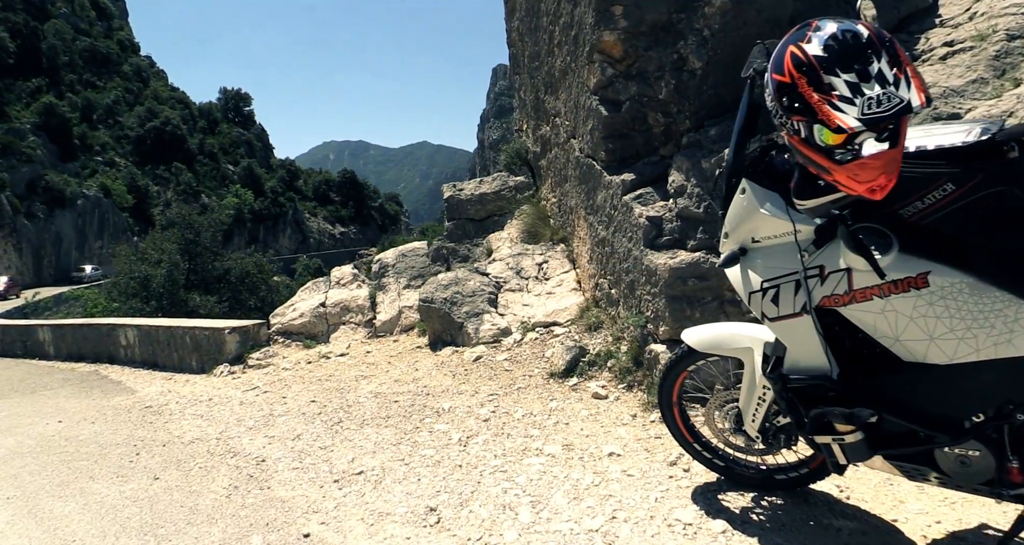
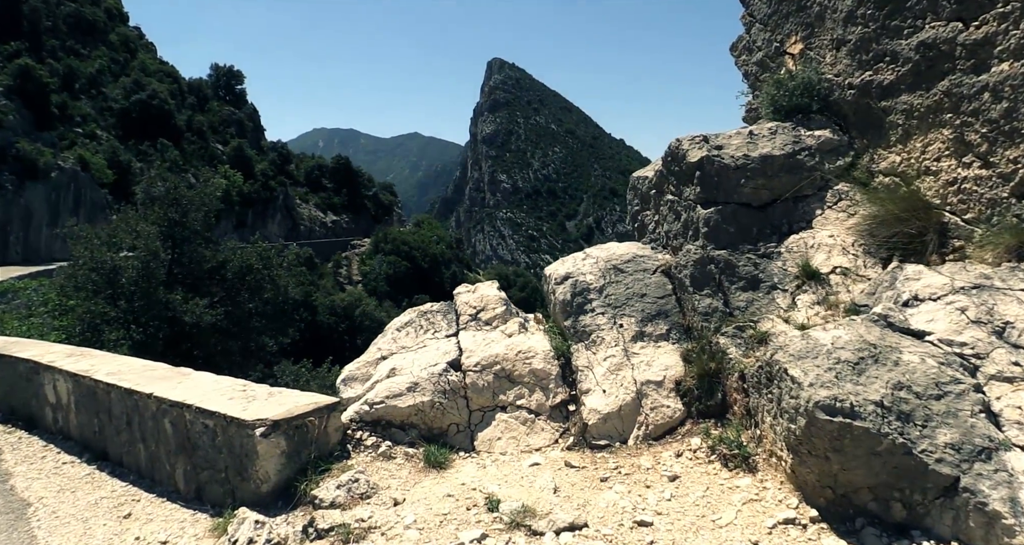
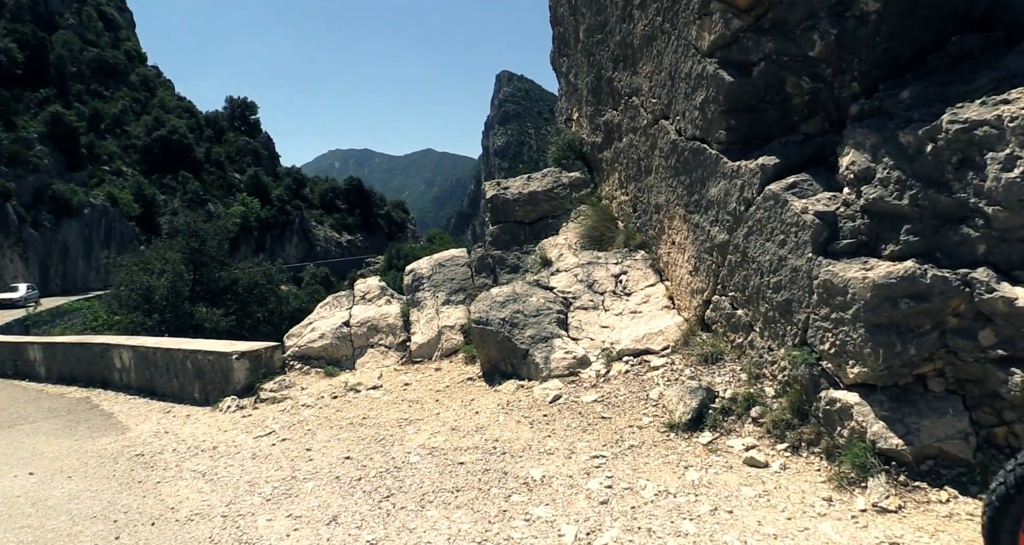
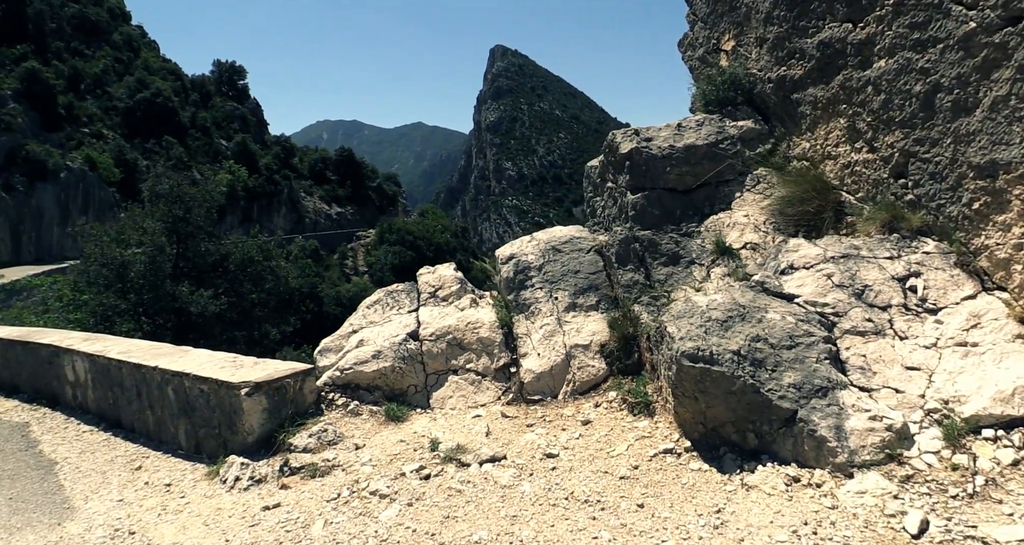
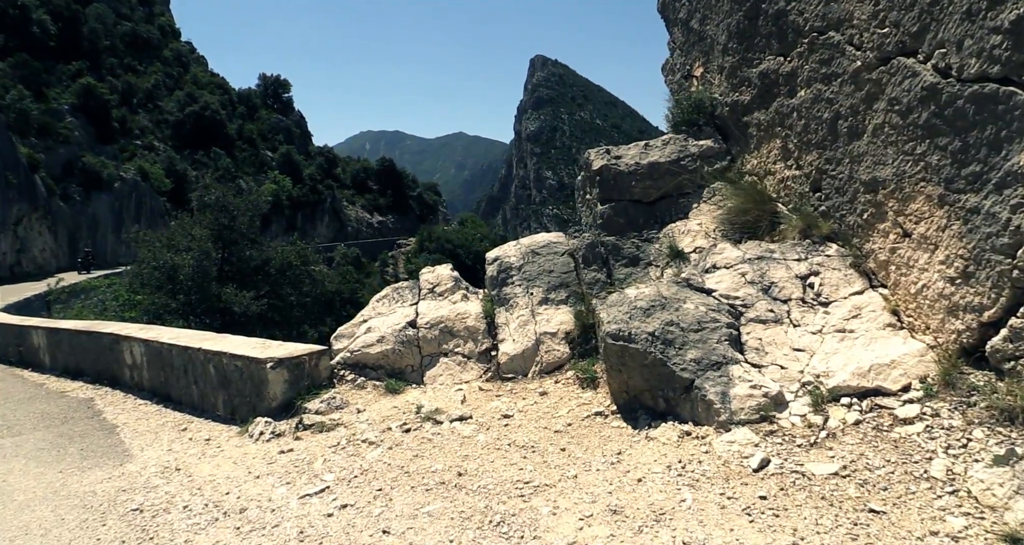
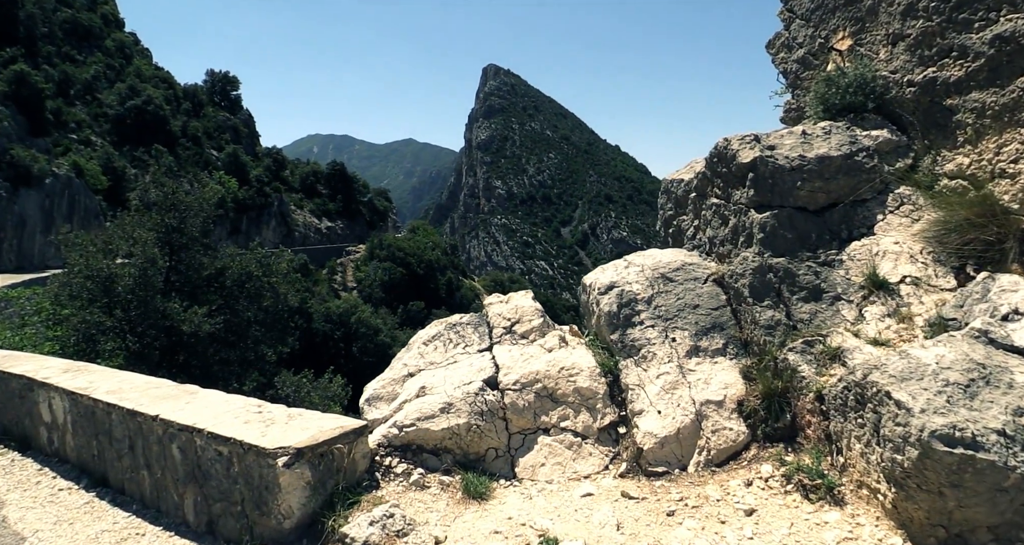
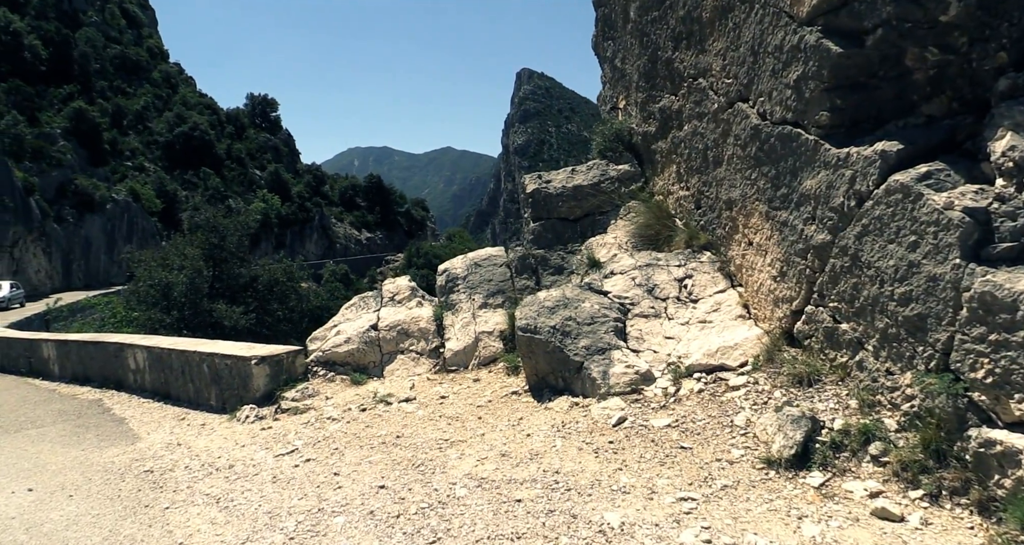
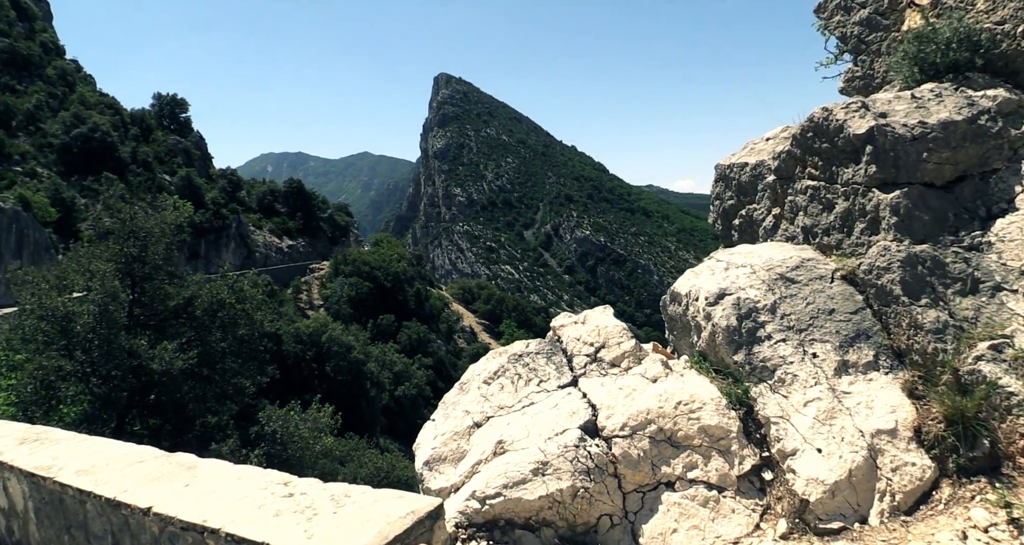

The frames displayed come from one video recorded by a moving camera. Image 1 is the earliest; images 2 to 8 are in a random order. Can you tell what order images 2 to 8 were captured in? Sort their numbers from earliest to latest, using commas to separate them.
3, 7, 5, 4, 2, 6, 8
